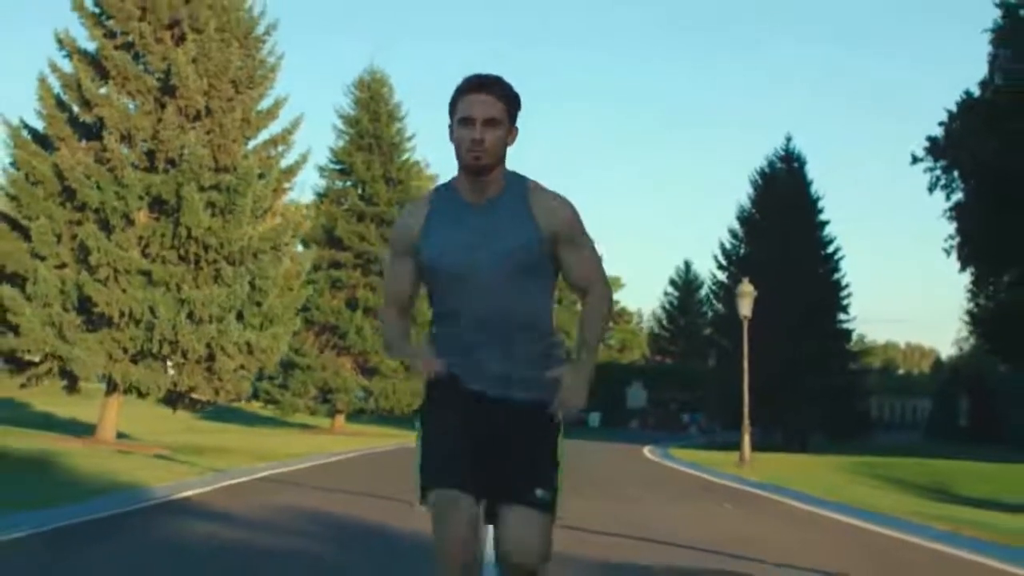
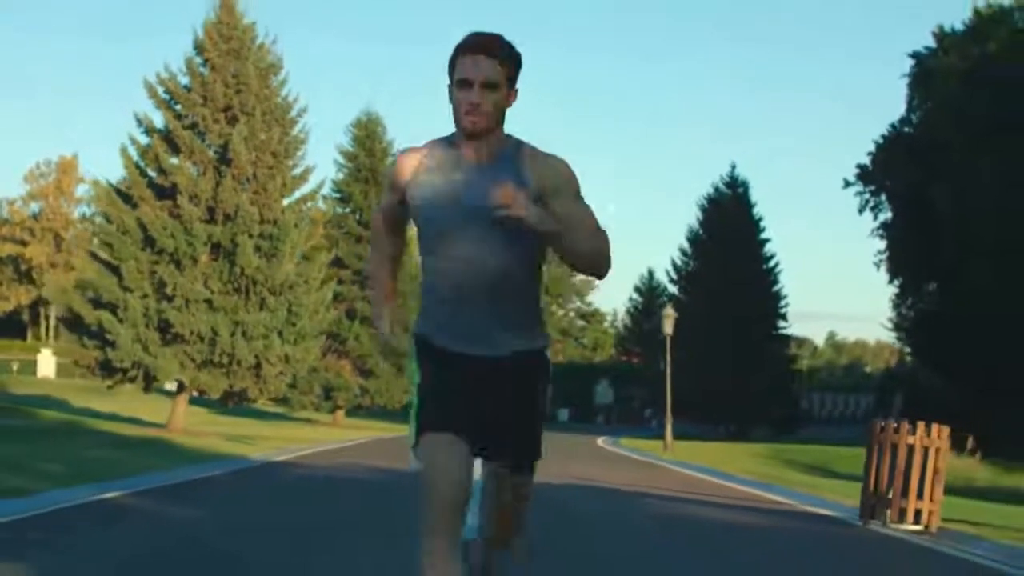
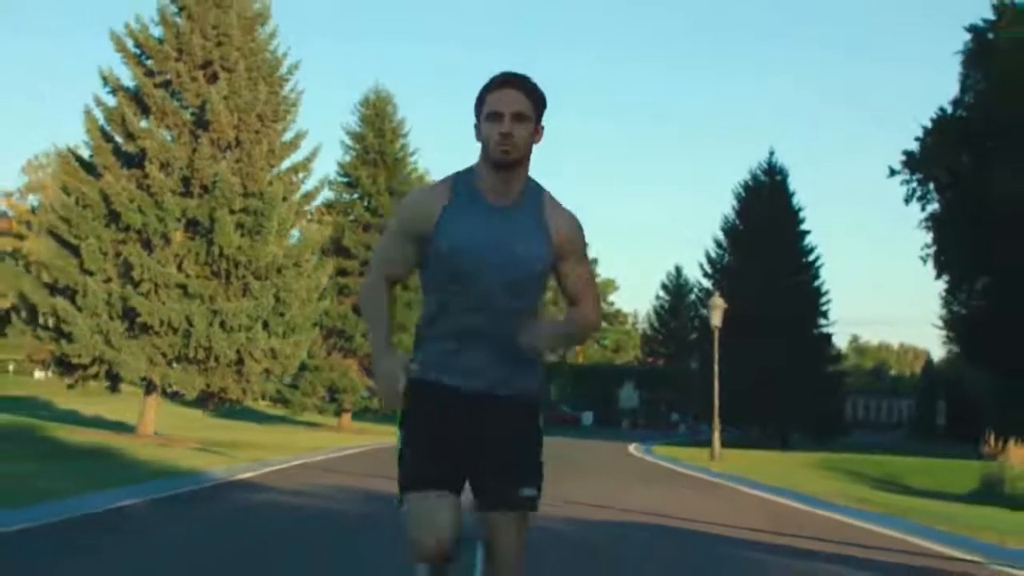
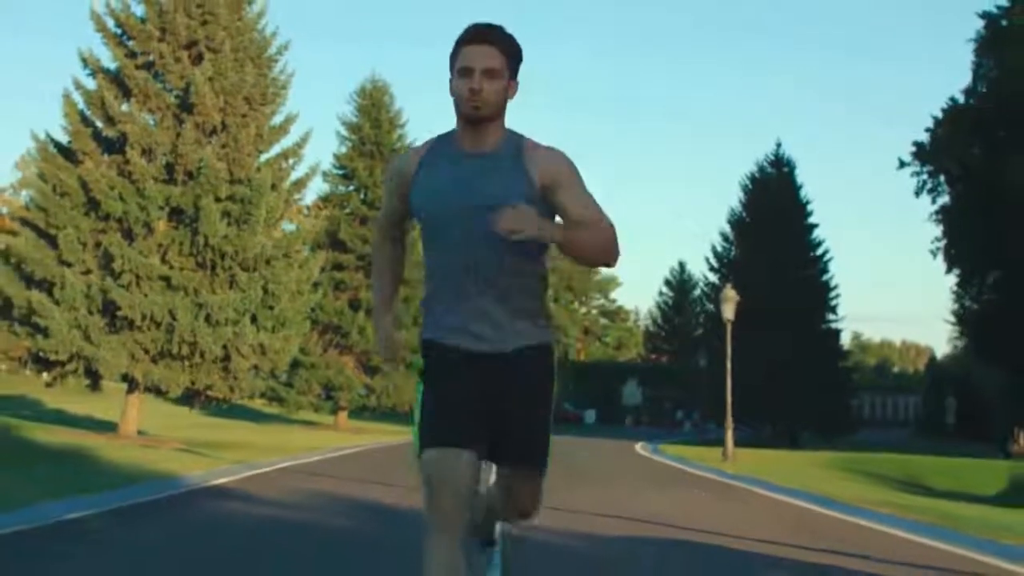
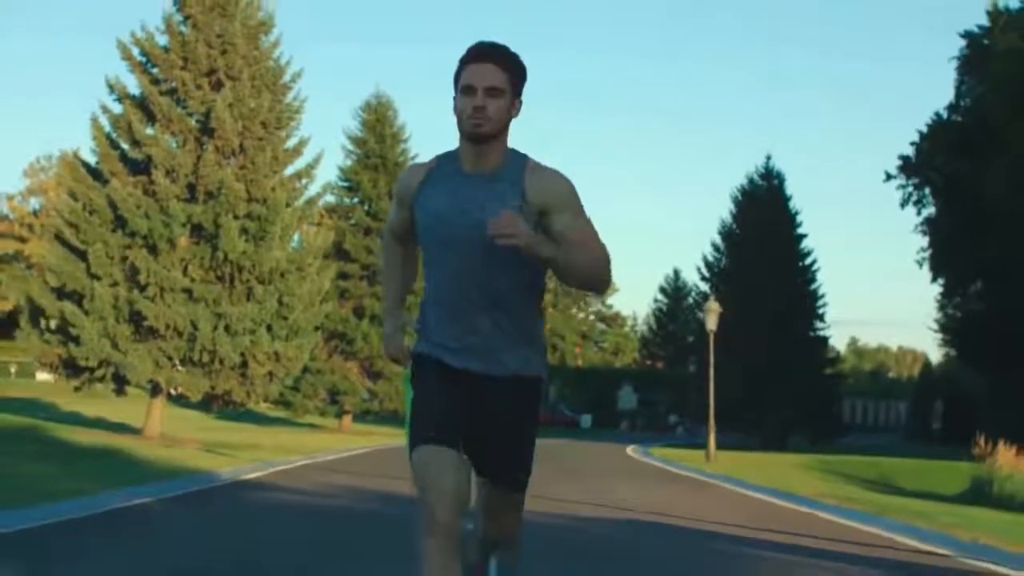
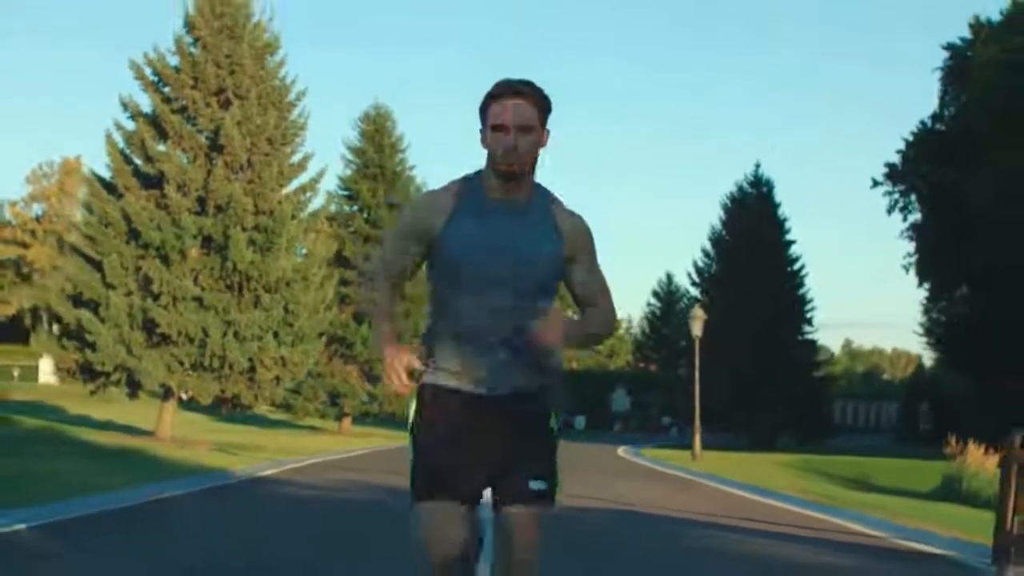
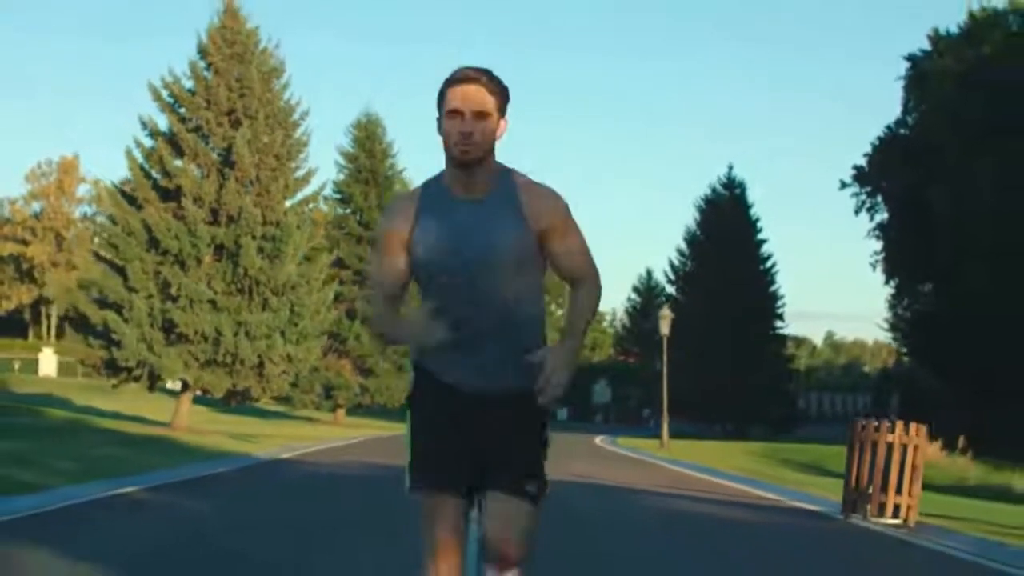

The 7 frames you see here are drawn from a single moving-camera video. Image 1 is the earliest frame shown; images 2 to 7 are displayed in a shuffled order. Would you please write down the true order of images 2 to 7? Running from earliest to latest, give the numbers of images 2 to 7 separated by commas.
4, 3, 5, 6, 2, 7
